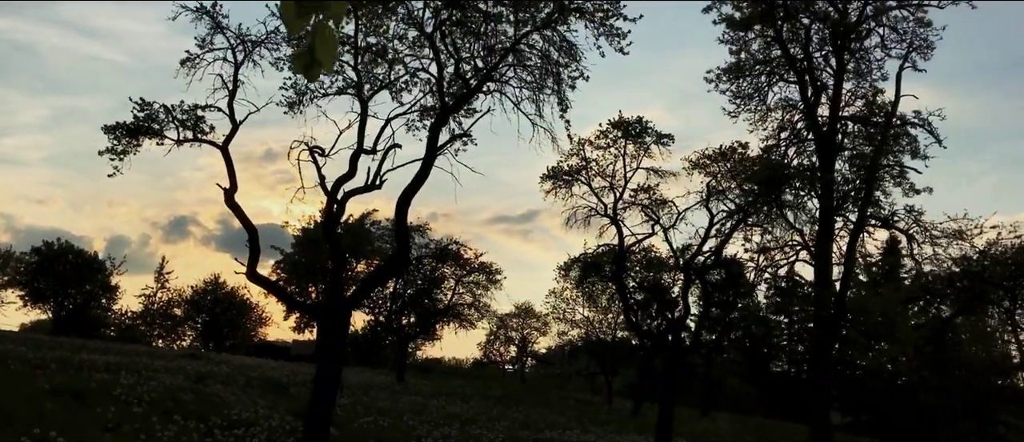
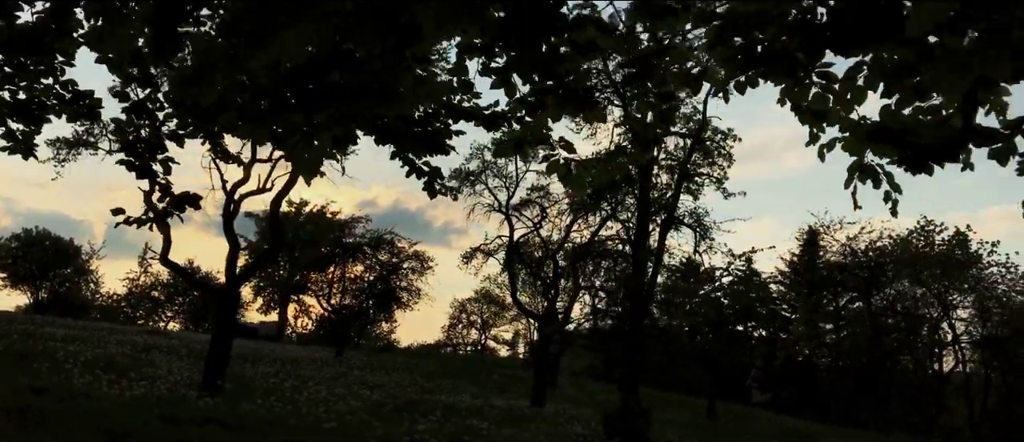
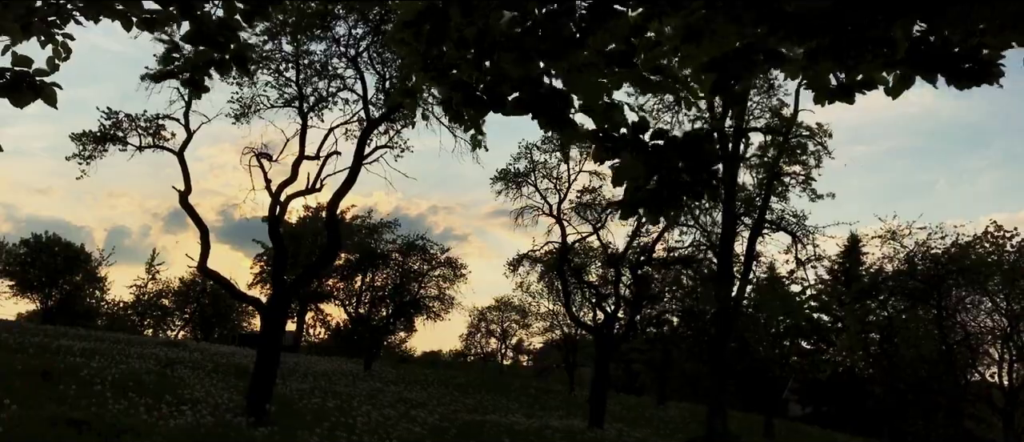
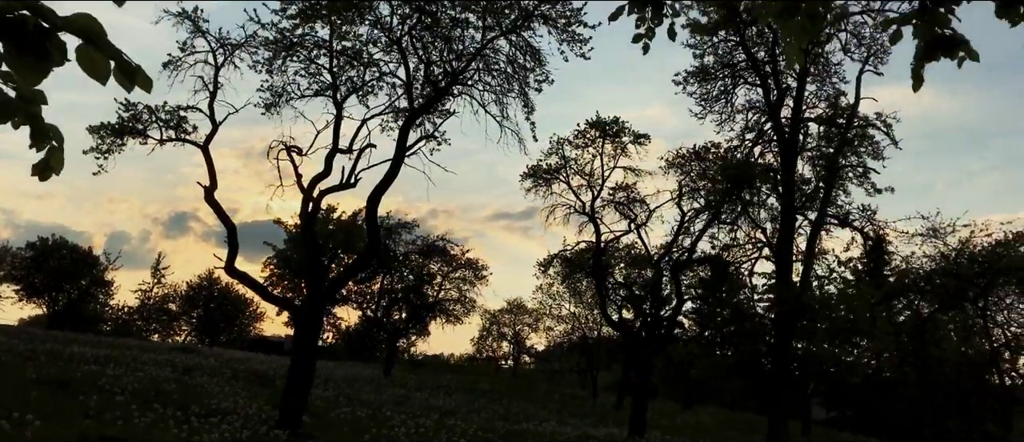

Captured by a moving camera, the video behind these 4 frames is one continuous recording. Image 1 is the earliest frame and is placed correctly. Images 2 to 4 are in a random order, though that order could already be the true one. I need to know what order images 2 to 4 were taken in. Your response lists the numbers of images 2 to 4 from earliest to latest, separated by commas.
4, 3, 2
